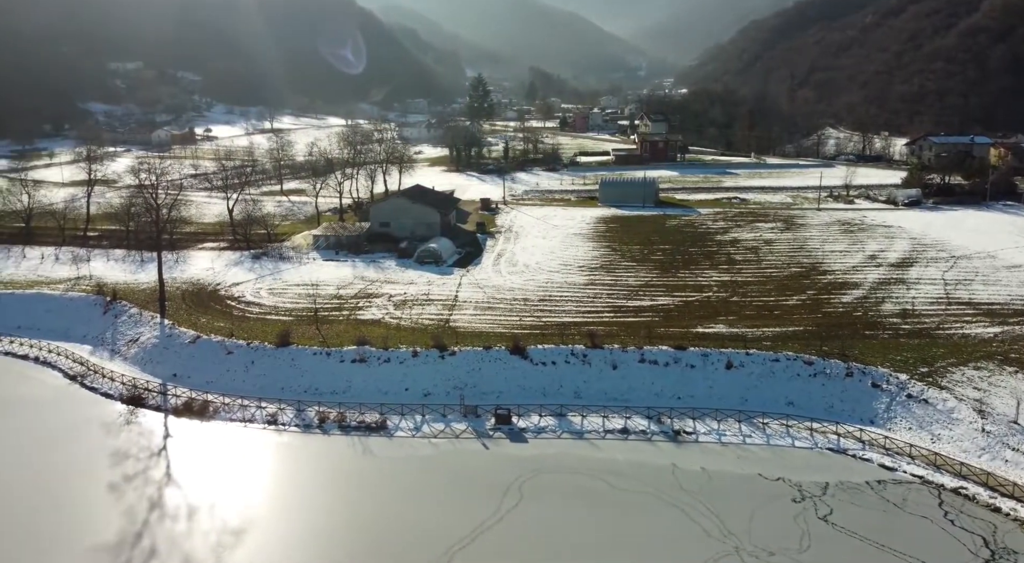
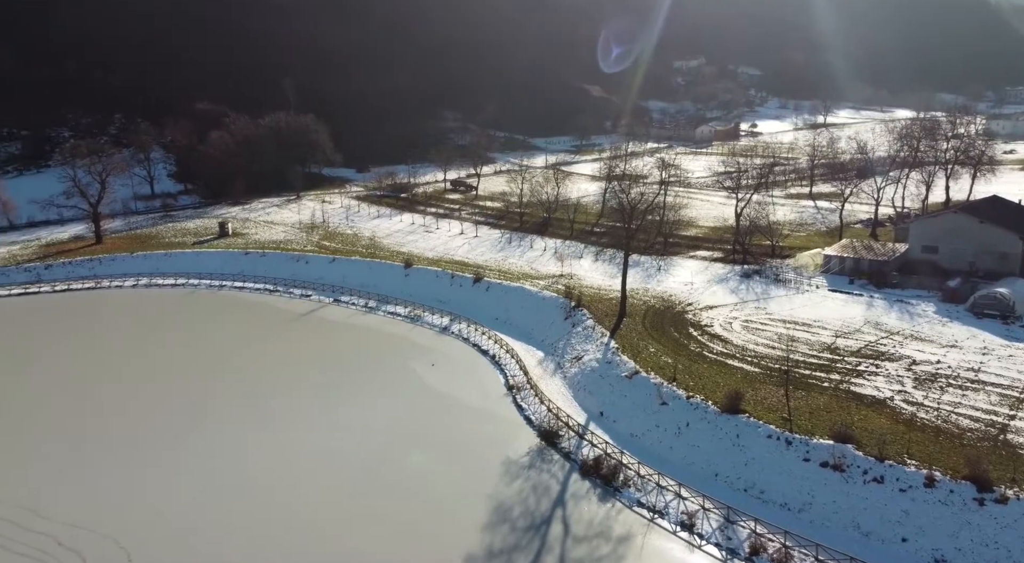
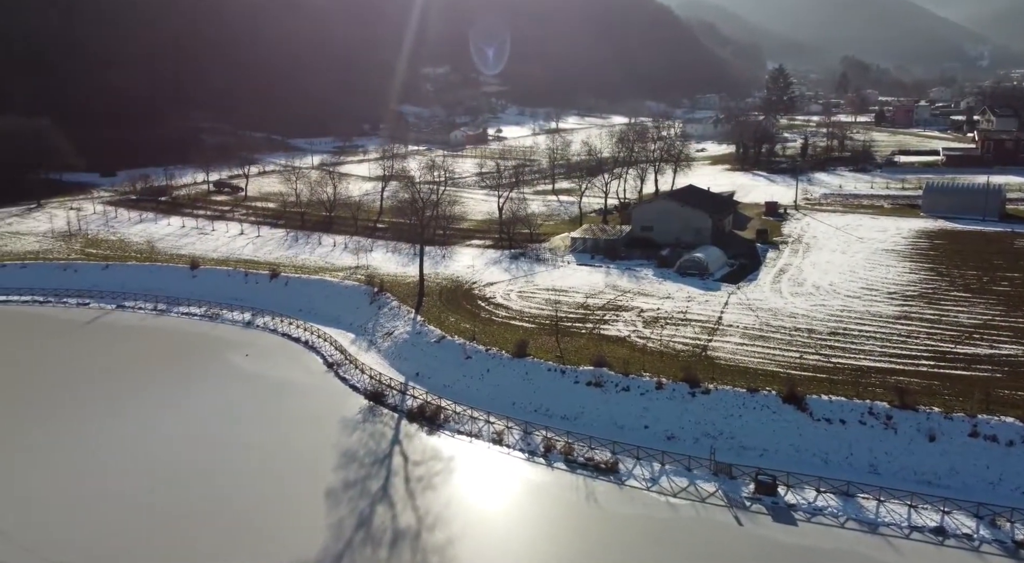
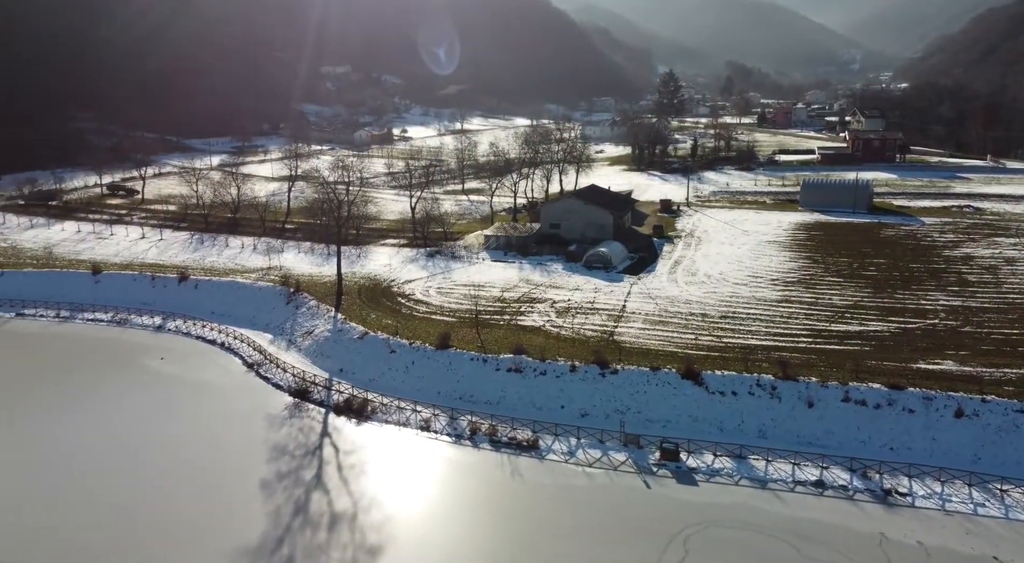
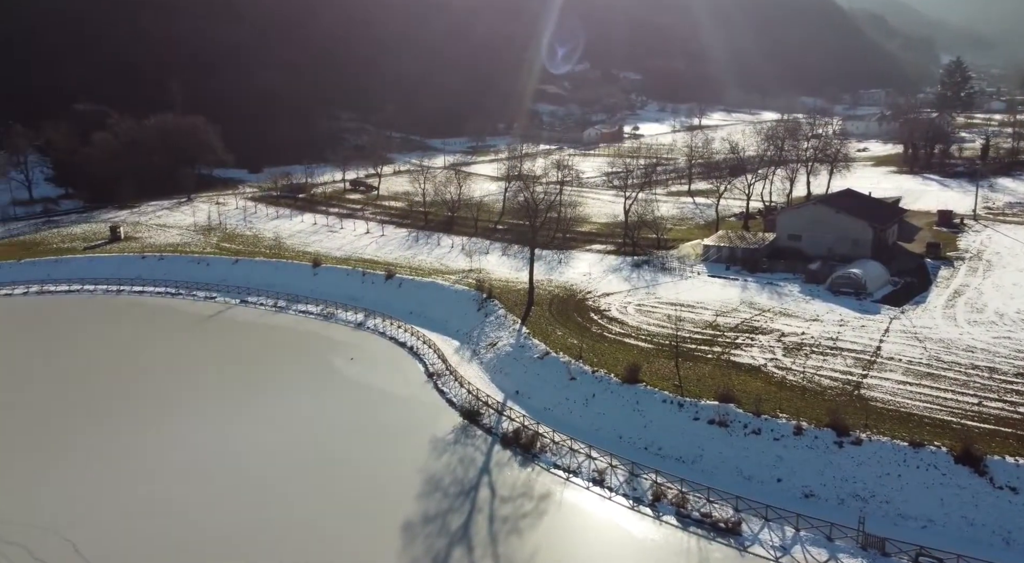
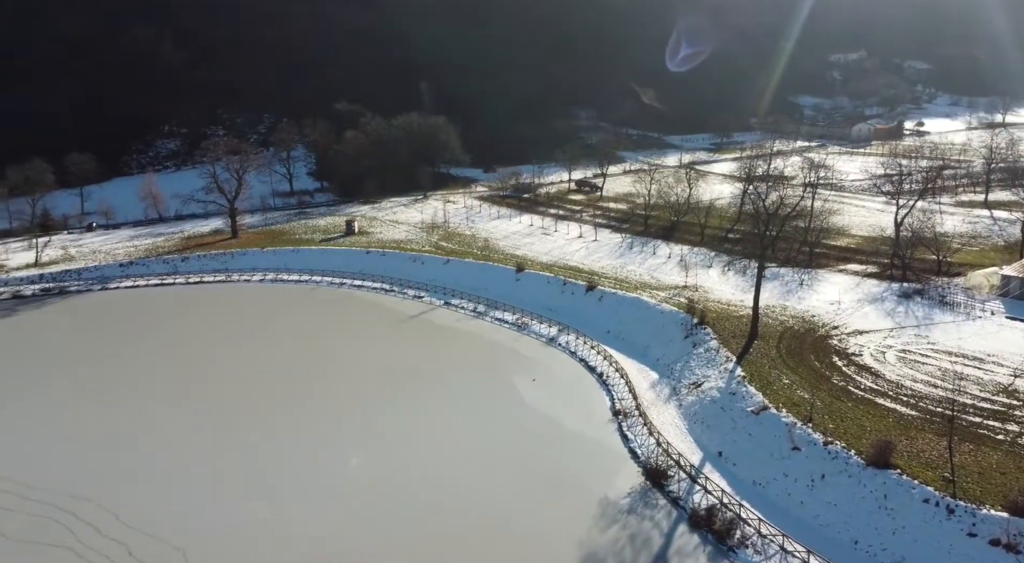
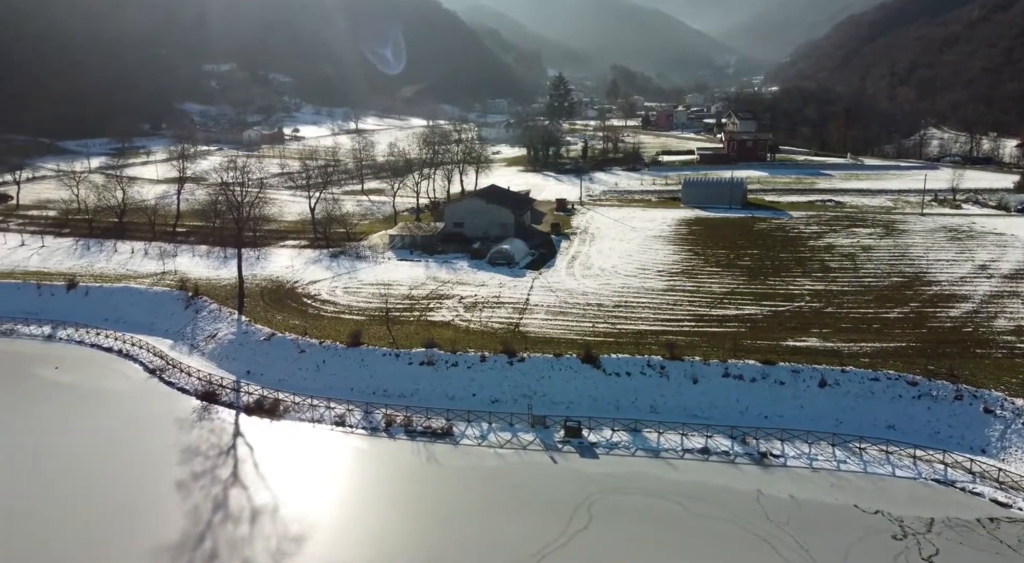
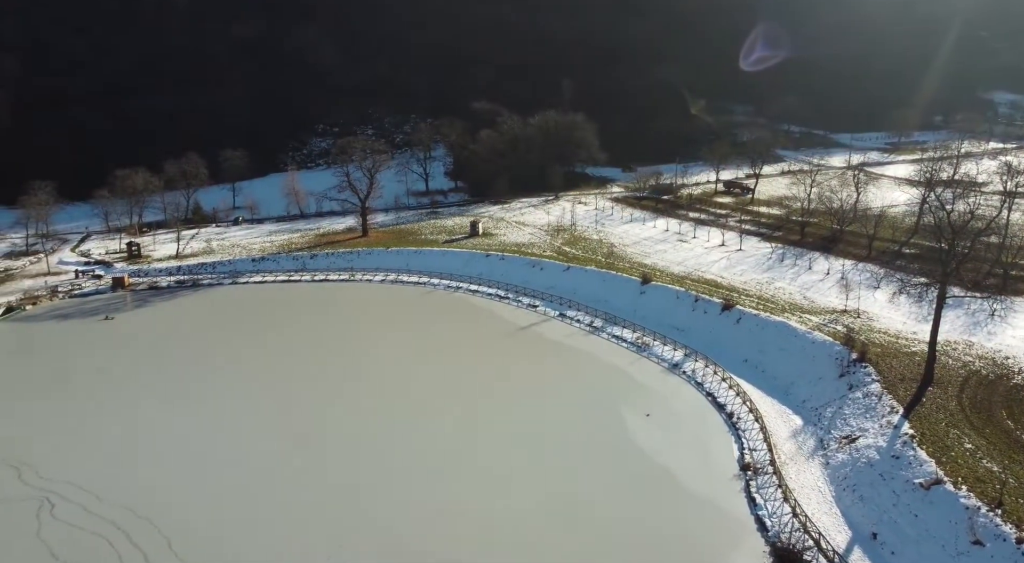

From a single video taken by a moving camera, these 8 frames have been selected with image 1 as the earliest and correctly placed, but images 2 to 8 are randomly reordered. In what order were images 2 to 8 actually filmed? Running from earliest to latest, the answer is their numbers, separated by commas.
7, 4, 3, 5, 2, 6, 8
